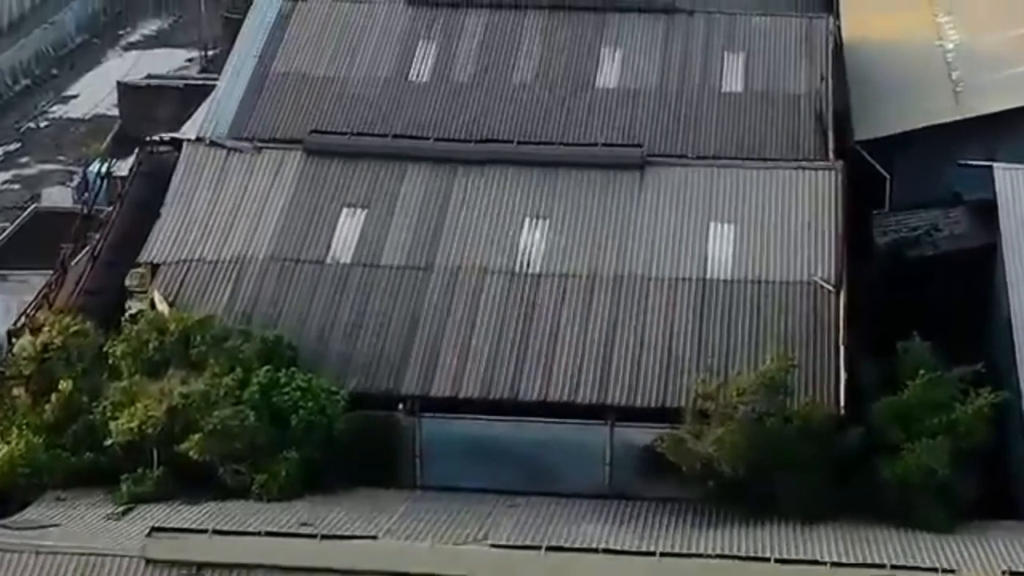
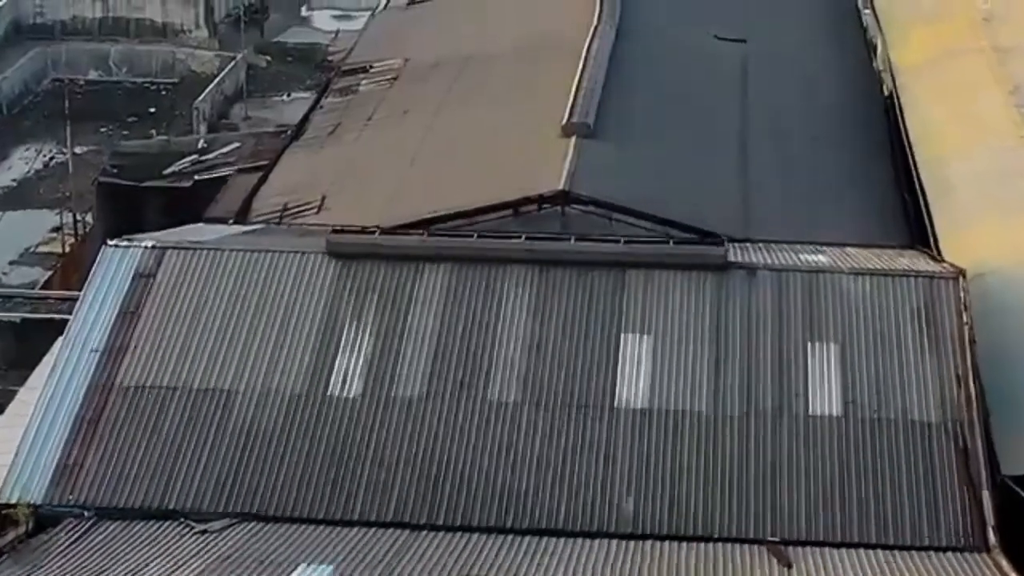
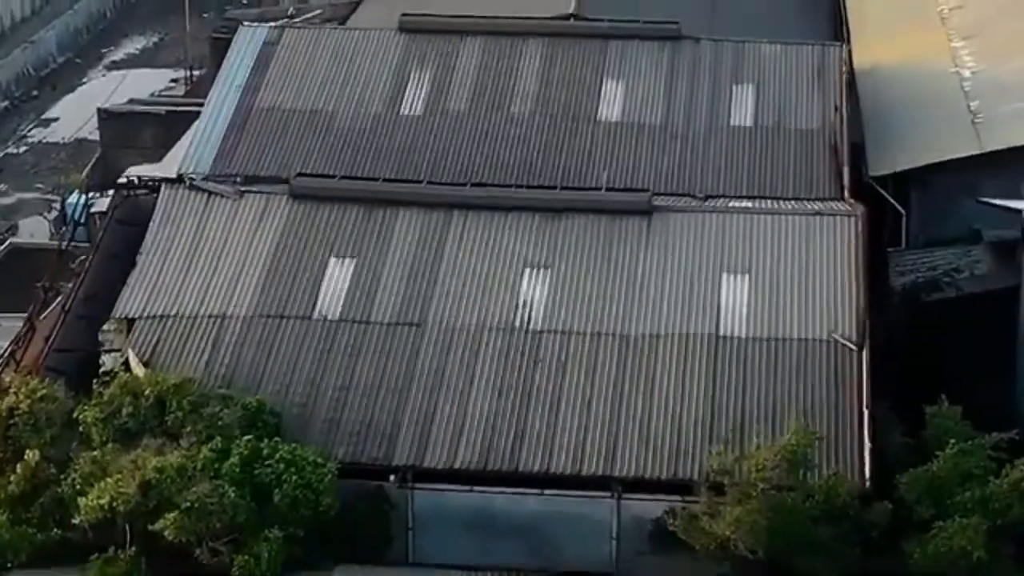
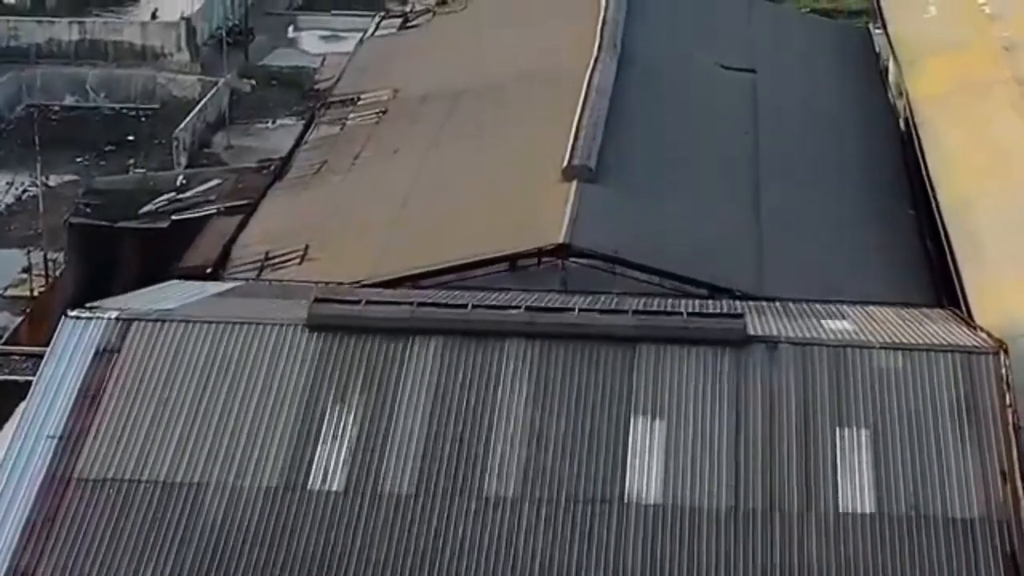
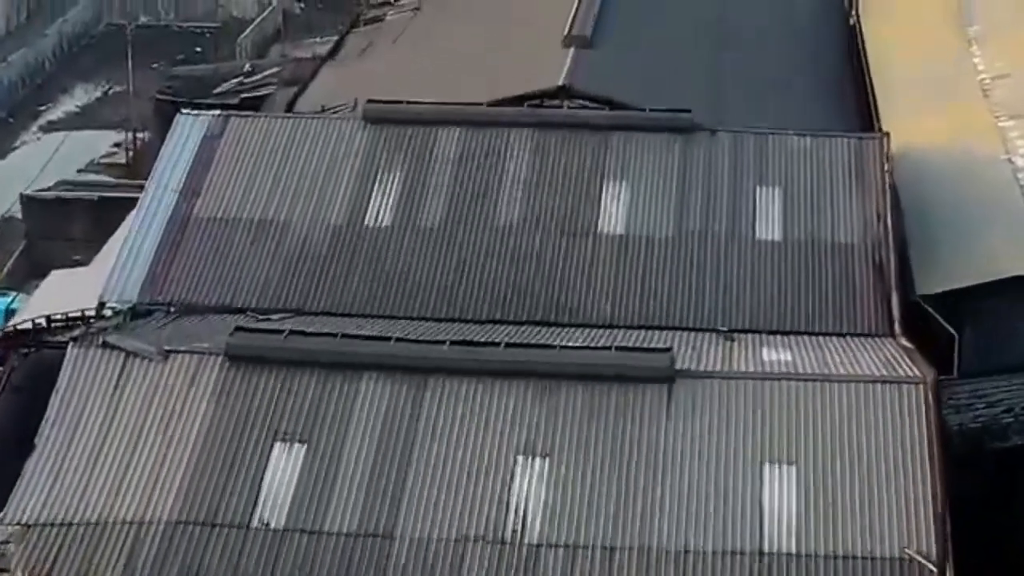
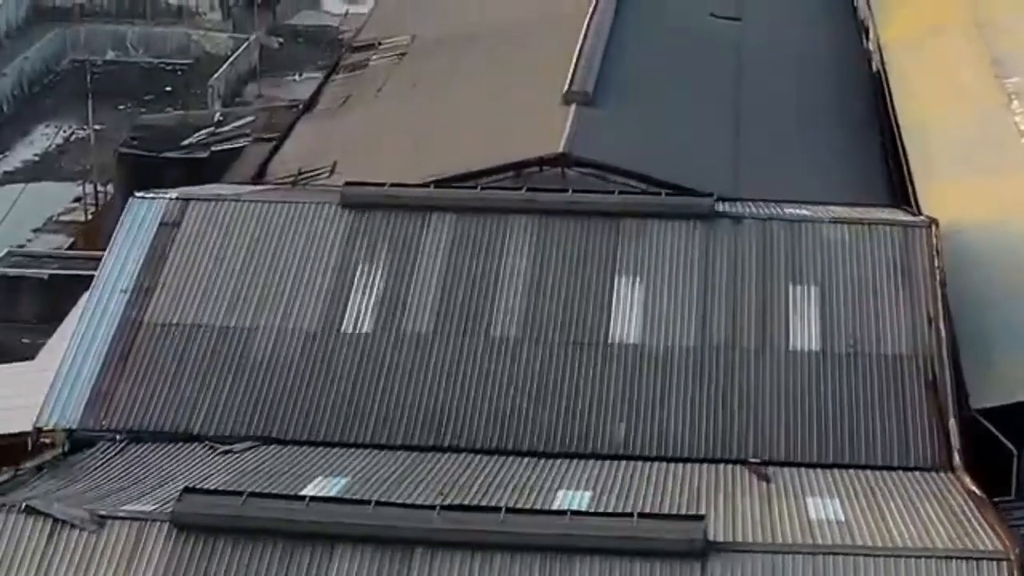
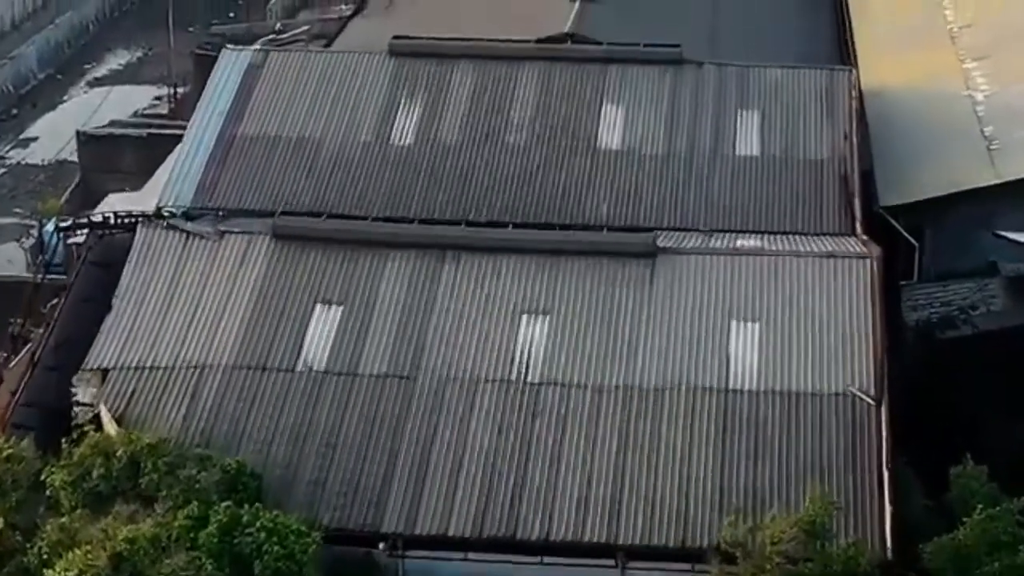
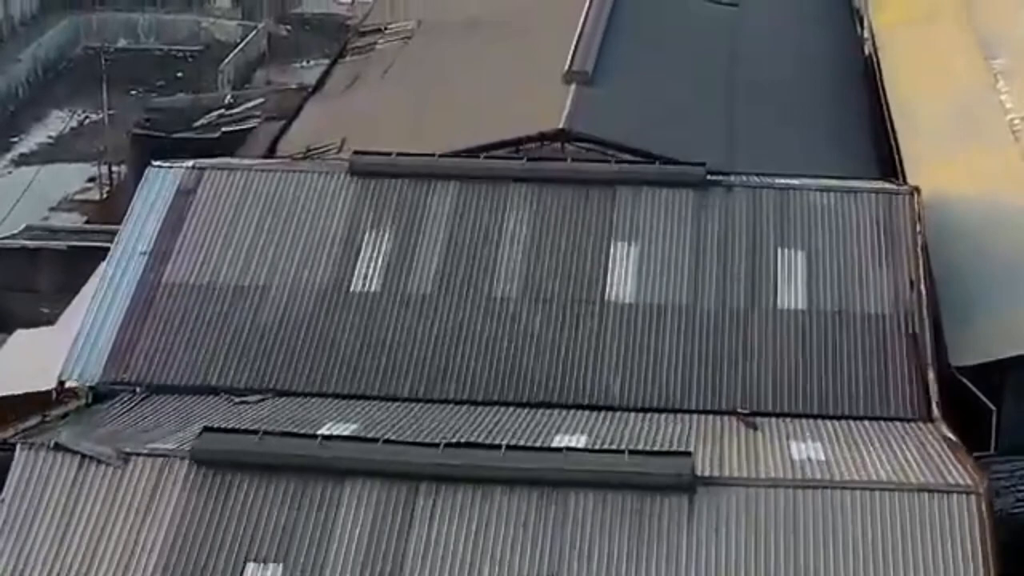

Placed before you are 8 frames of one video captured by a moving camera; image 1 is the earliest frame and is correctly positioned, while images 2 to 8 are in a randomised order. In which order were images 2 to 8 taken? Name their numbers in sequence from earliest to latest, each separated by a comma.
3, 7, 5, 8, 6, 2, 4
